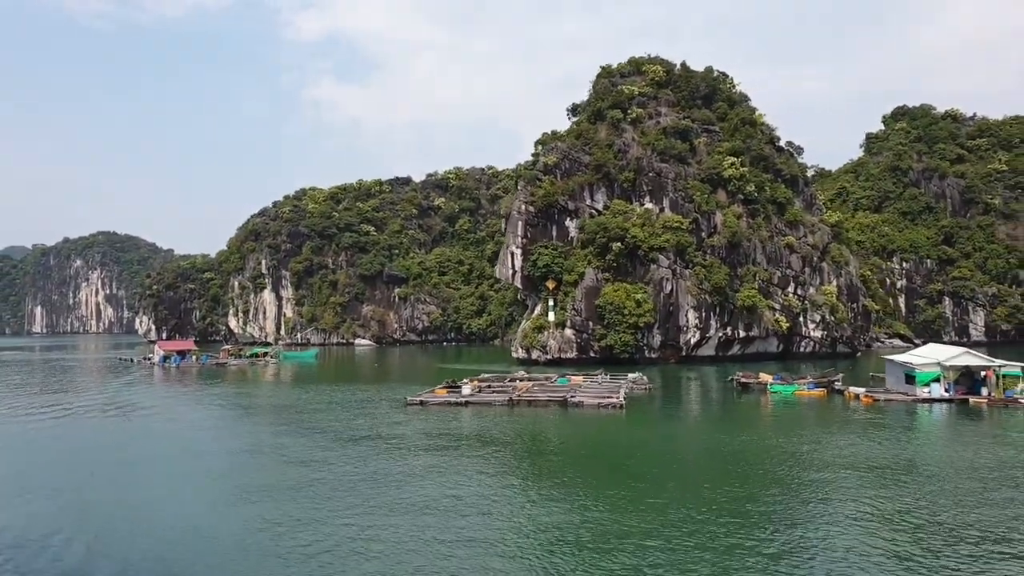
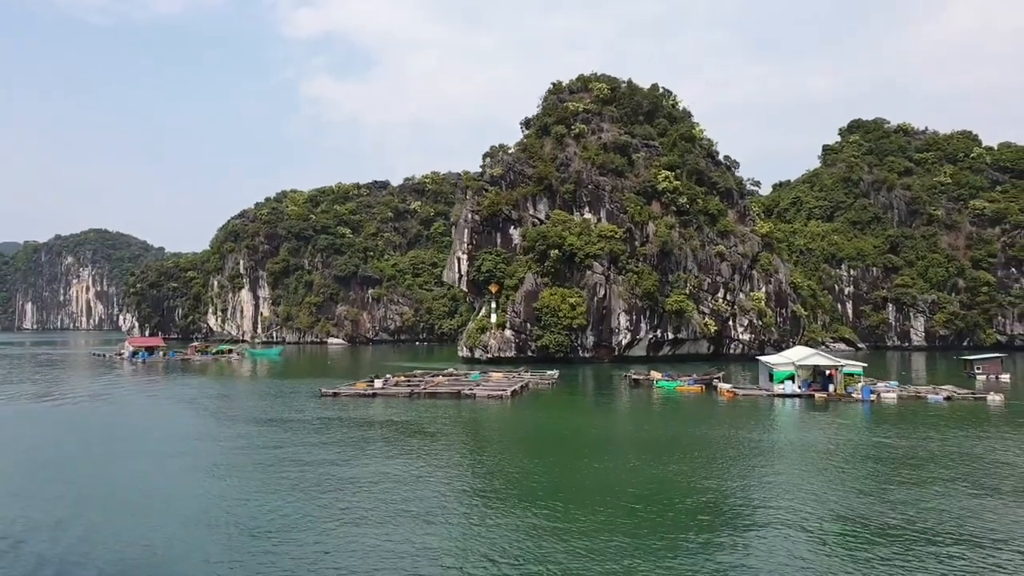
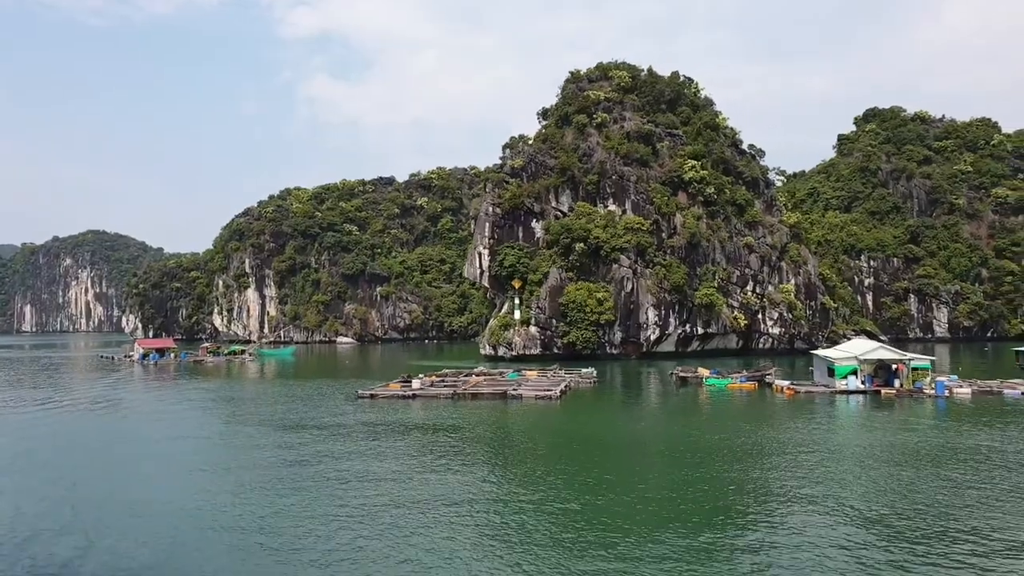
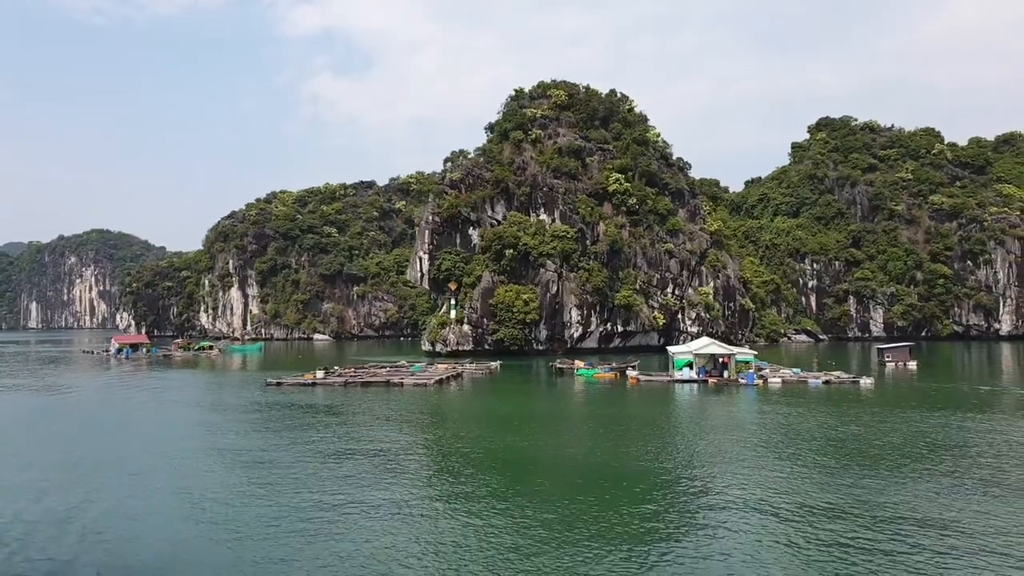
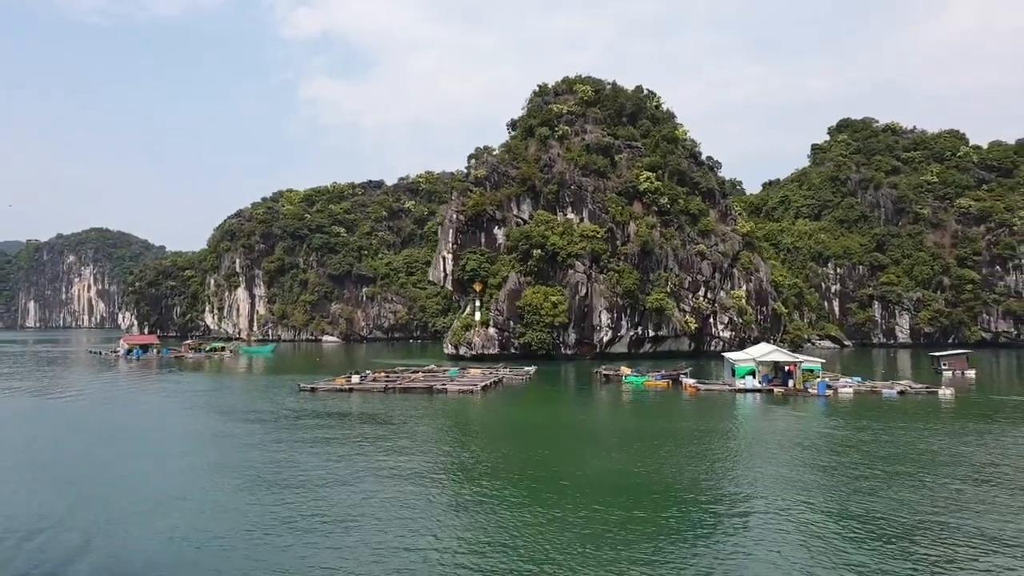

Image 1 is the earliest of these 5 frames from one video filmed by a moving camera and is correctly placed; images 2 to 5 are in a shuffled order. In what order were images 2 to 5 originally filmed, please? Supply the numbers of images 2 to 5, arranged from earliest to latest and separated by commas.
3, 2, 5, 4
